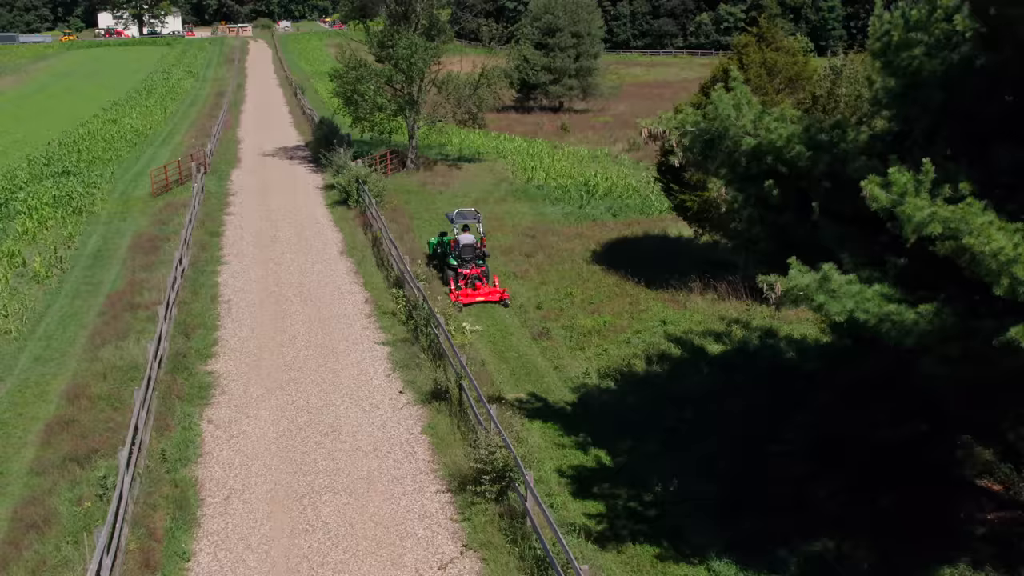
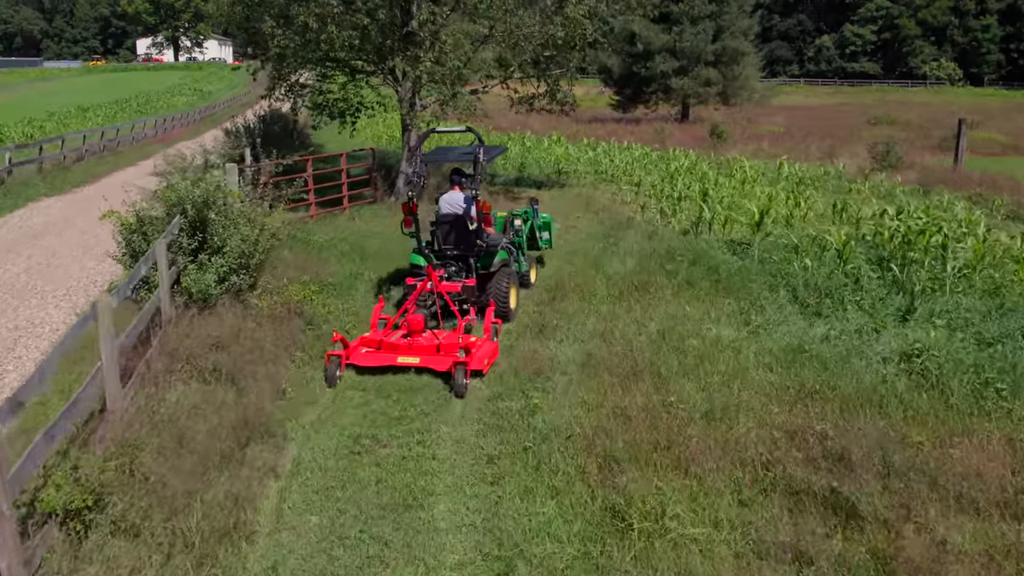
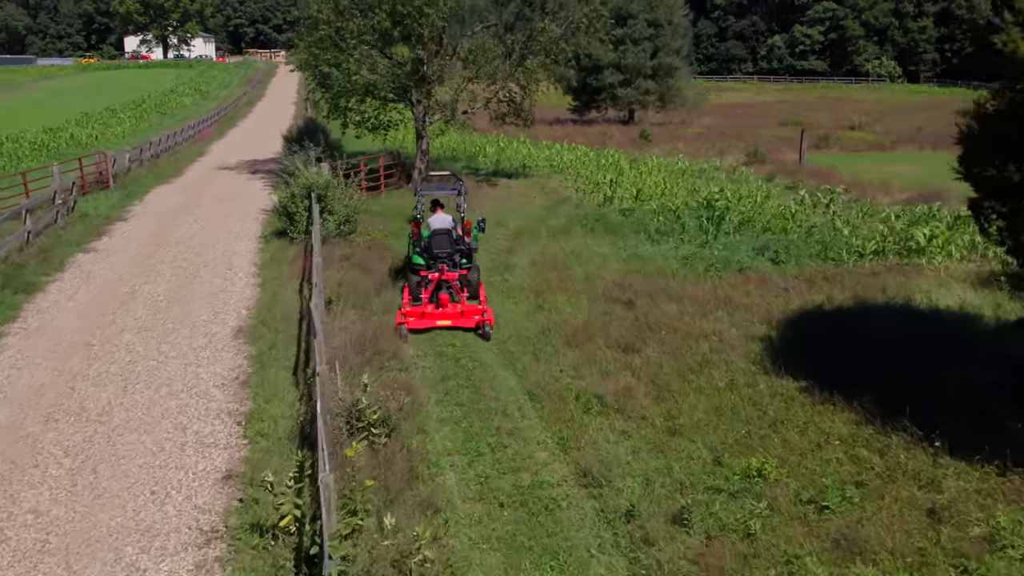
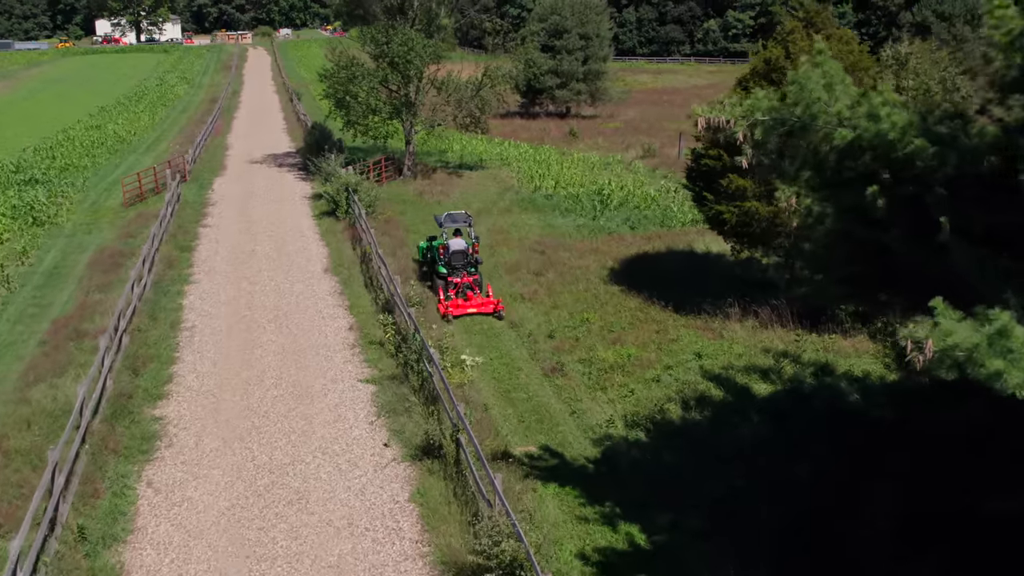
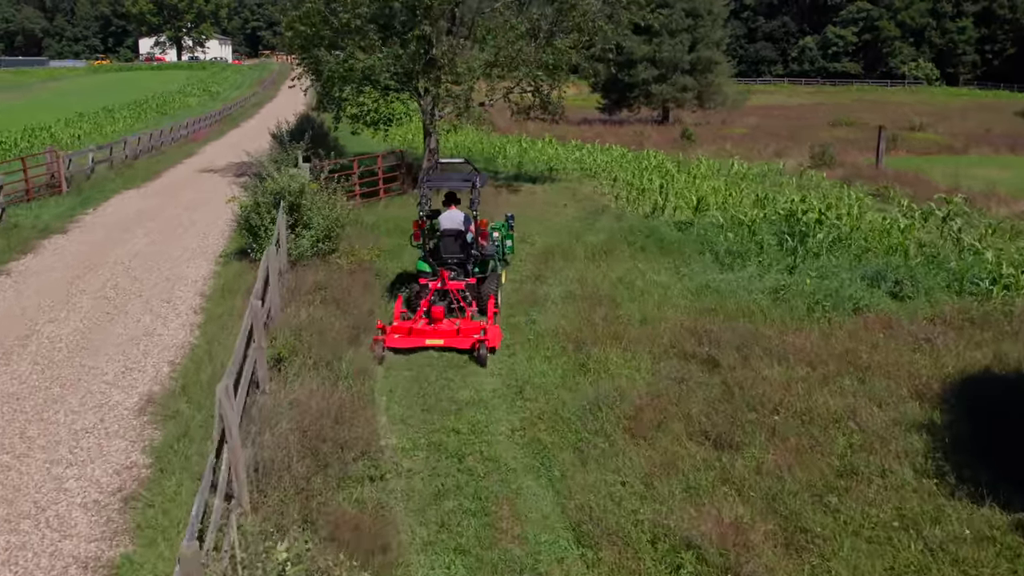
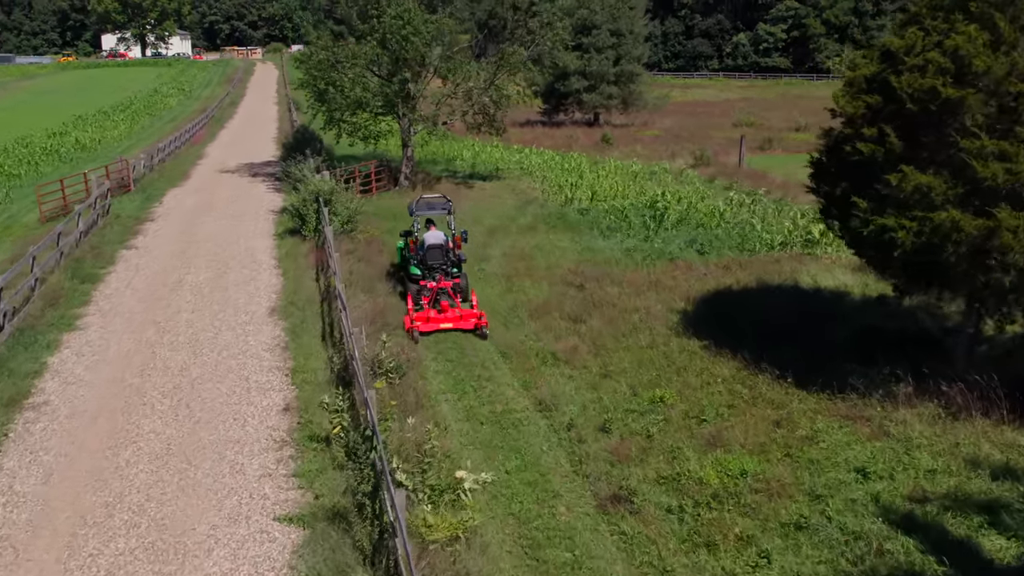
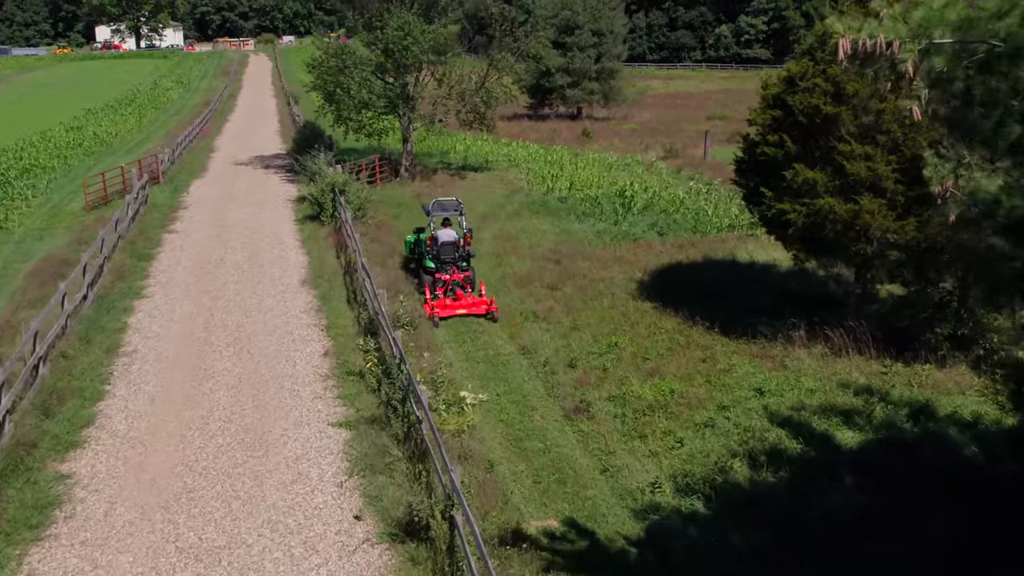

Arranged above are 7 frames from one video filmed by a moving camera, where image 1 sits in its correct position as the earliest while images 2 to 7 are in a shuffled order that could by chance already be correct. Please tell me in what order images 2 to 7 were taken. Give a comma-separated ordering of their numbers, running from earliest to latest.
4, 7, 6, 3, 5, 2
